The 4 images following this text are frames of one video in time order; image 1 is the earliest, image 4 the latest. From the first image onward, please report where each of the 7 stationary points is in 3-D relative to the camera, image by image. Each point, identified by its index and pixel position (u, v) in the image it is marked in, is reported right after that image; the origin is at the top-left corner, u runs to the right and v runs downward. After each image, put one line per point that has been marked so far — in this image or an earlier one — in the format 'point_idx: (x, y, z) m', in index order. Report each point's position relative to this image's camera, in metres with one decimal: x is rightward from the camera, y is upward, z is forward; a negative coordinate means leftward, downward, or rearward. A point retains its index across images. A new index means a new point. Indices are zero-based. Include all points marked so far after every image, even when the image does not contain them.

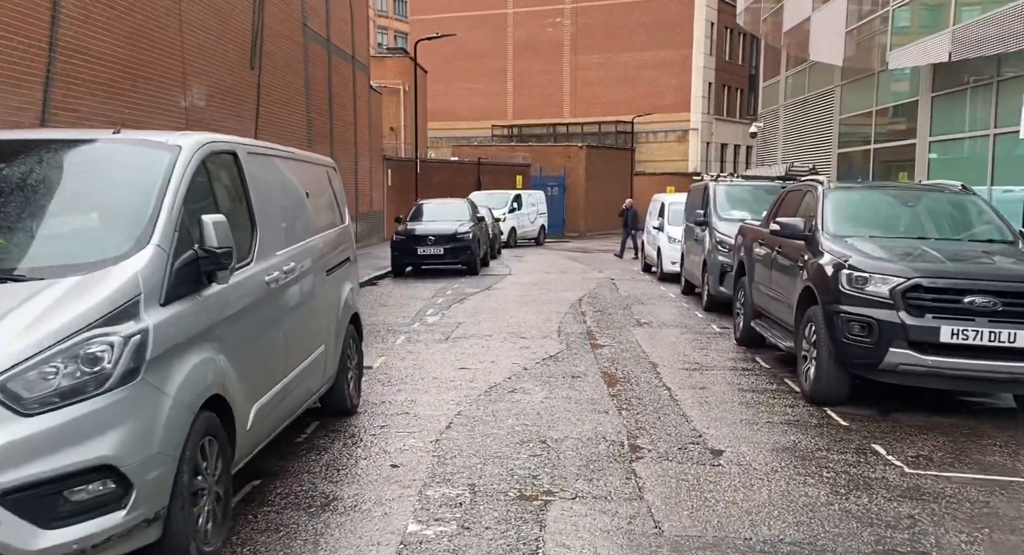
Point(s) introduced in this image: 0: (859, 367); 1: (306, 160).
0: (+2.5, -0.7, +7.1) m
1: (-1.5, +0.8, +7.0) m
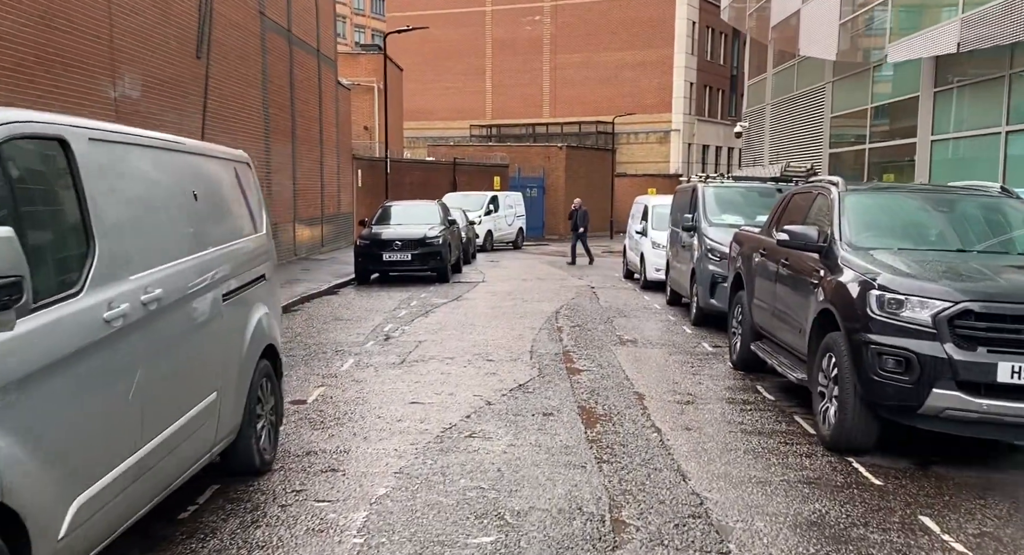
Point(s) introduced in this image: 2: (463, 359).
0: (+2.2, -0.8, +5.7) m
1: (-1.7, +0.7, +5.6) m
2: (-0.5, -0.8, +9.6) m
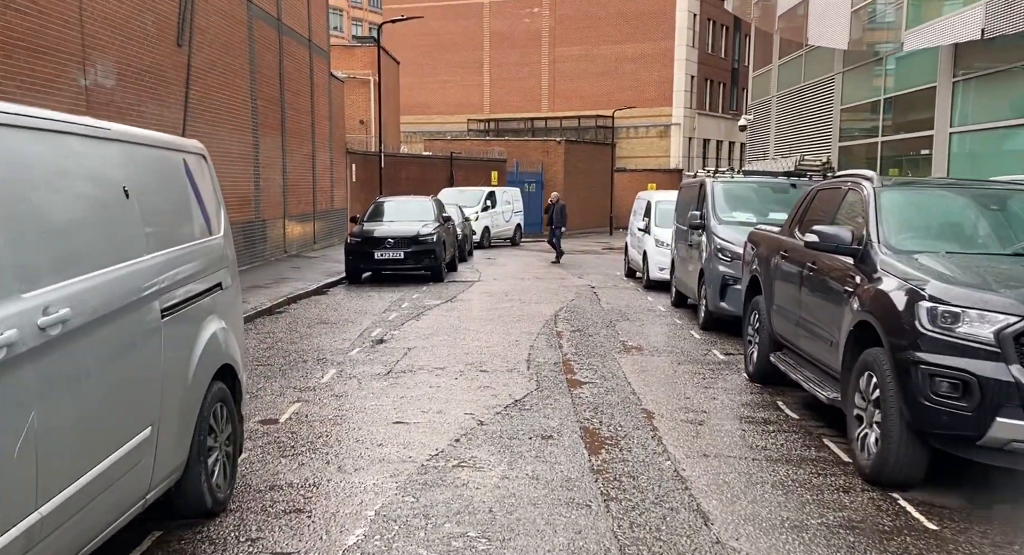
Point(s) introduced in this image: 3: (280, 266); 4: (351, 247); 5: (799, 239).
0: (+2.2, -0.8, +5.0) m
1: (-1.8, +0.7, +4.8) m
2: (-0.5, -0.8, +8.8) m
3: (-4.7, +0.2, +19.9) m
4: (-3.0, +0.6, +18.2) m
5: (+2.2, +0.3, +7.4) m
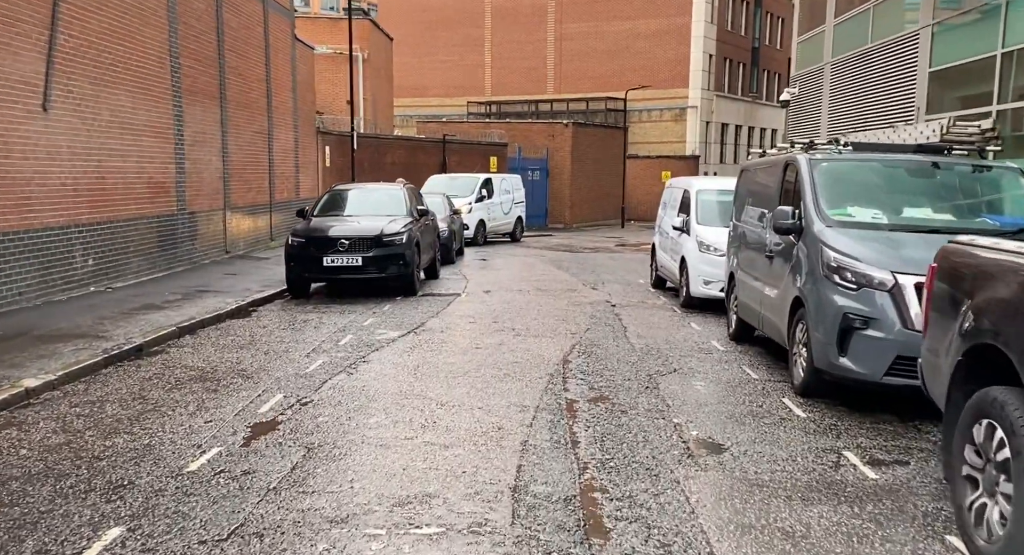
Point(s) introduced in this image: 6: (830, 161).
0: (+2.0, -1.2, +0.5) m
1: (-1.9, +0.3, +0.3) m
2: (-0.7, -1.1, +4.4) m
3: (-4.8, +0.1, +15.5) m
4: (-3.1, +0.4, +13.7) m
5: (+2.0, 0.0, +2.9) m
6: (+2.7, +1.0, +8.3) m
